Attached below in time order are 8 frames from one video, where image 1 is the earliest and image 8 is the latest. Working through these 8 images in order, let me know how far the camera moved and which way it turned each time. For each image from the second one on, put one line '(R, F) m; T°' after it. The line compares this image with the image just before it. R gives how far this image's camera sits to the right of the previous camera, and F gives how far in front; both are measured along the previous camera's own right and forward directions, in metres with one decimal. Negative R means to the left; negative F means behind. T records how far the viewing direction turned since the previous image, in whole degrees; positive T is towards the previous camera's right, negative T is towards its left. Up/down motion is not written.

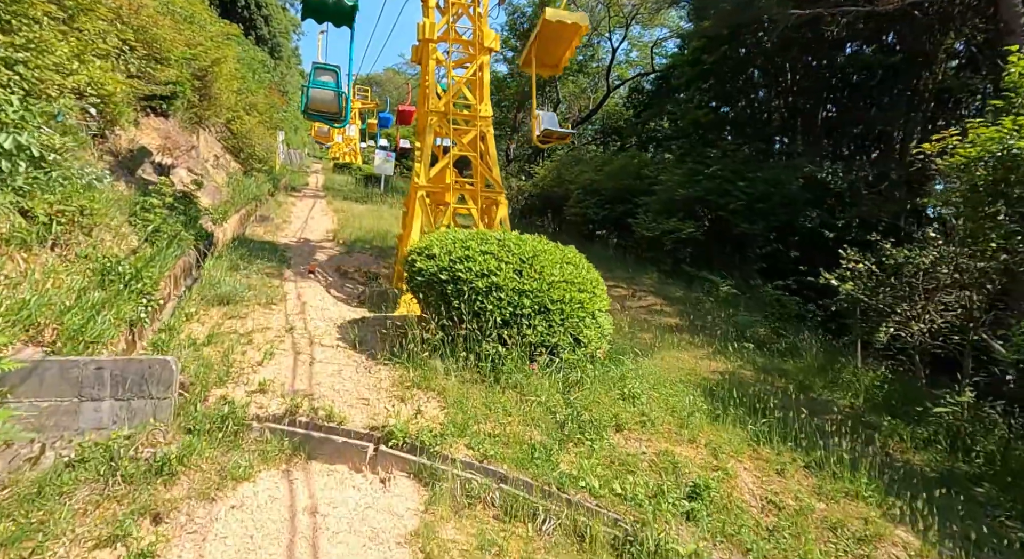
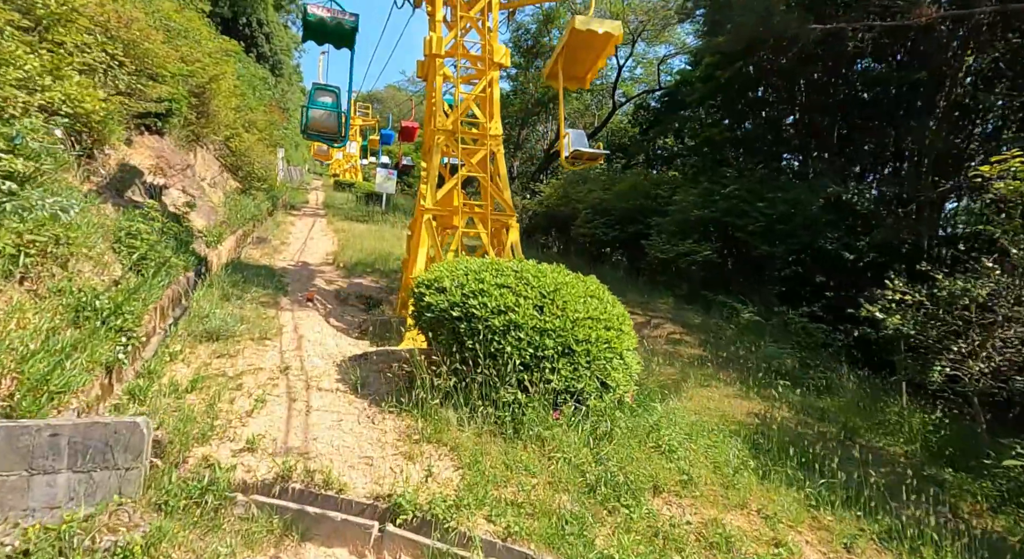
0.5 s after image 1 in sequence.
(-0.1, +0.5) m; 0°
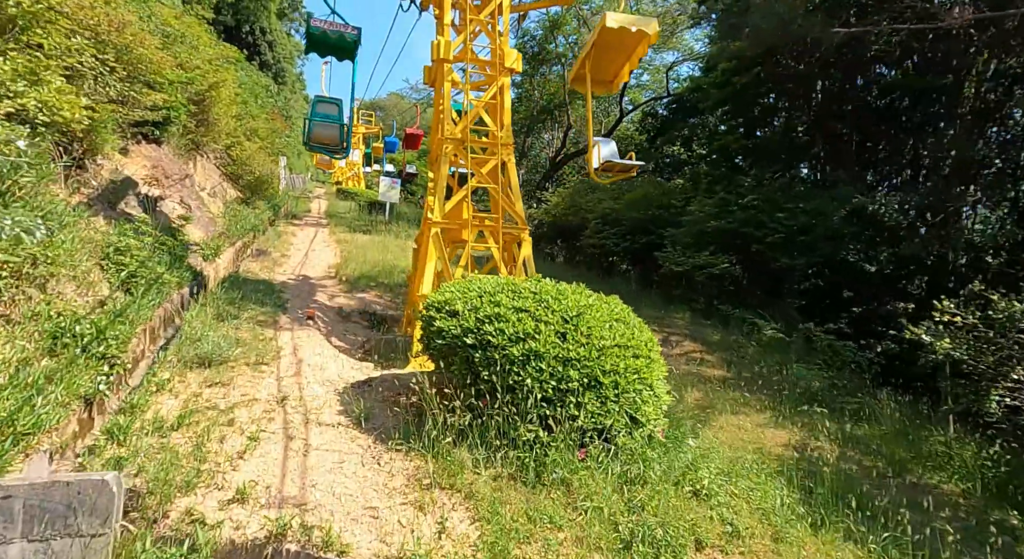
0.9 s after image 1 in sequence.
(-0.1, +0.4) m; 0°
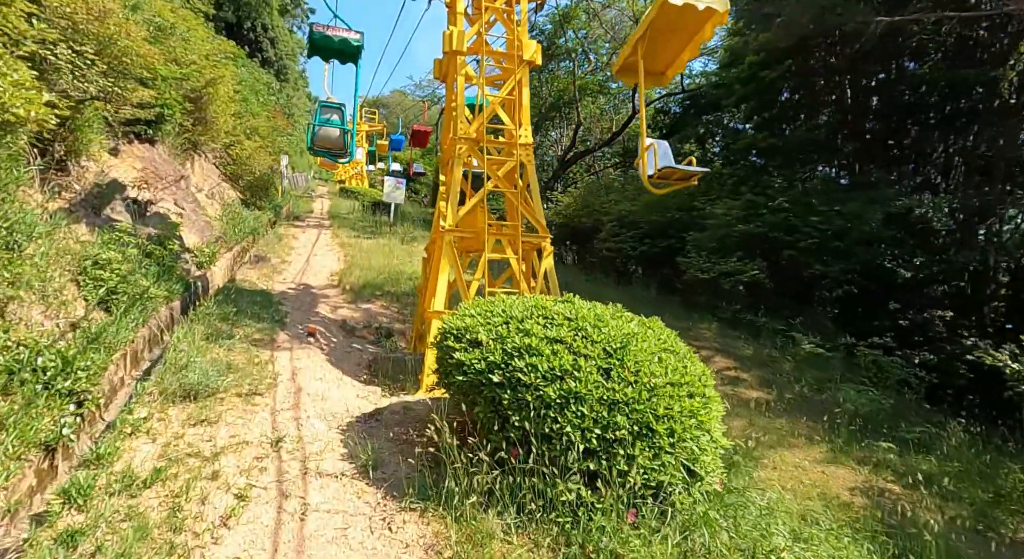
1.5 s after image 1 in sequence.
(-0.2, +0.6) m; 0°
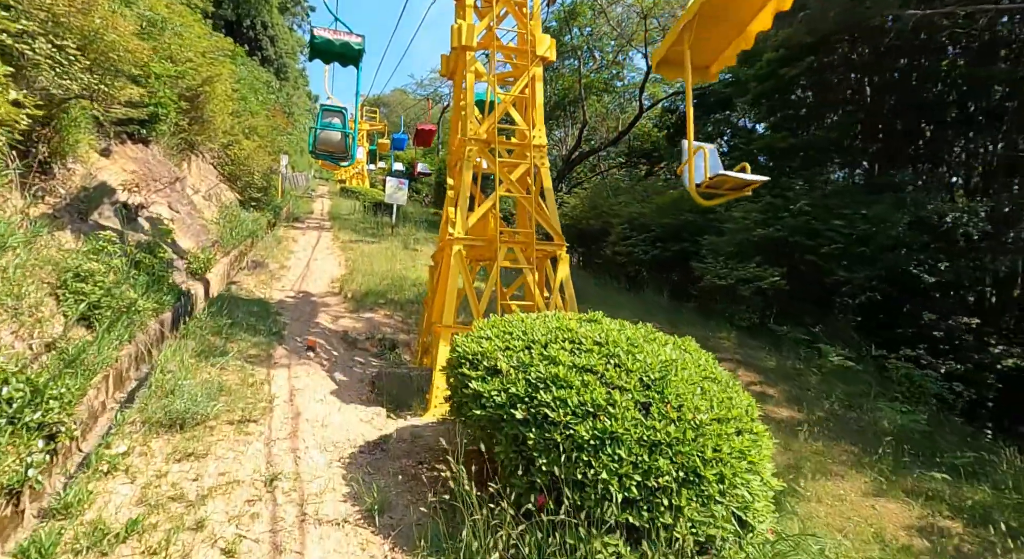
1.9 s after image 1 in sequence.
(-0.1, +0.4) m; 0°
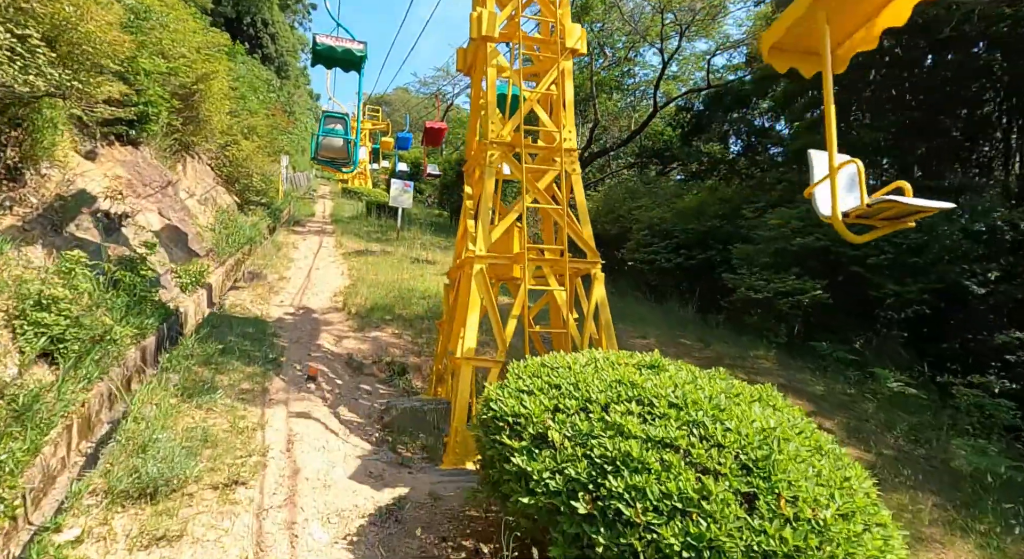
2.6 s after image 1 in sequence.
(-0.2, +0.7) m; 0°
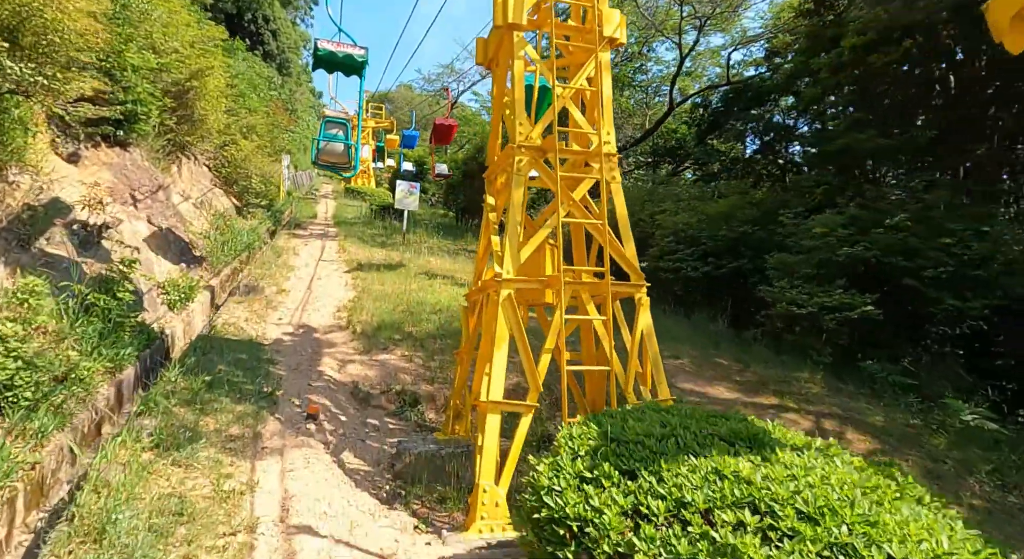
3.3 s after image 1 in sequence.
(-0.2, +0.8) m; 0°
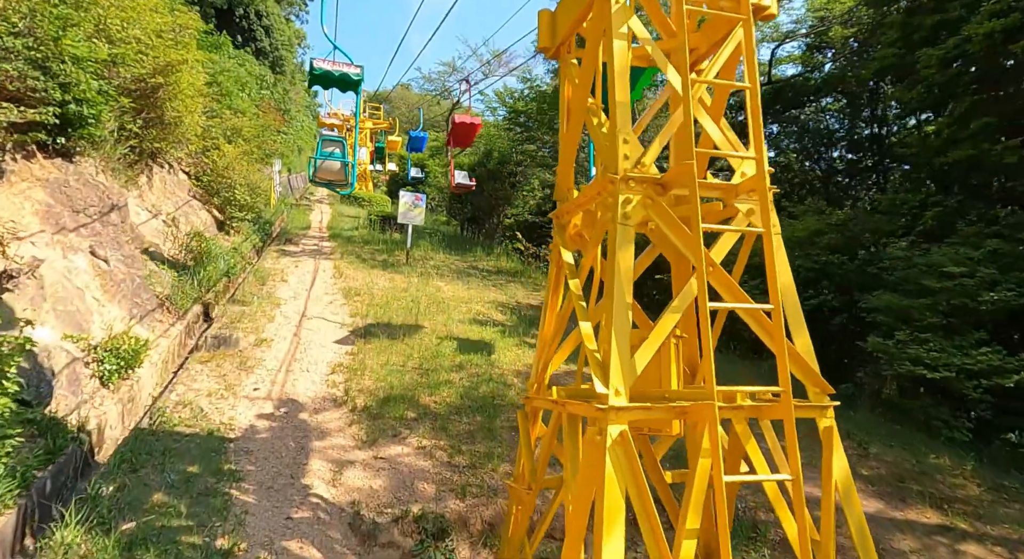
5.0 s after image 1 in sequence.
(-0.5, +1.8) m; 0°
